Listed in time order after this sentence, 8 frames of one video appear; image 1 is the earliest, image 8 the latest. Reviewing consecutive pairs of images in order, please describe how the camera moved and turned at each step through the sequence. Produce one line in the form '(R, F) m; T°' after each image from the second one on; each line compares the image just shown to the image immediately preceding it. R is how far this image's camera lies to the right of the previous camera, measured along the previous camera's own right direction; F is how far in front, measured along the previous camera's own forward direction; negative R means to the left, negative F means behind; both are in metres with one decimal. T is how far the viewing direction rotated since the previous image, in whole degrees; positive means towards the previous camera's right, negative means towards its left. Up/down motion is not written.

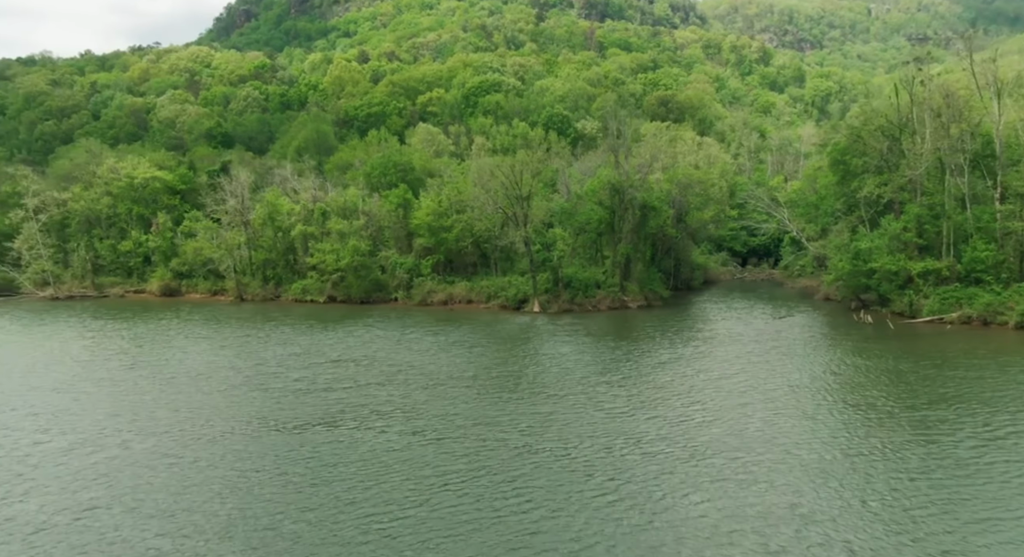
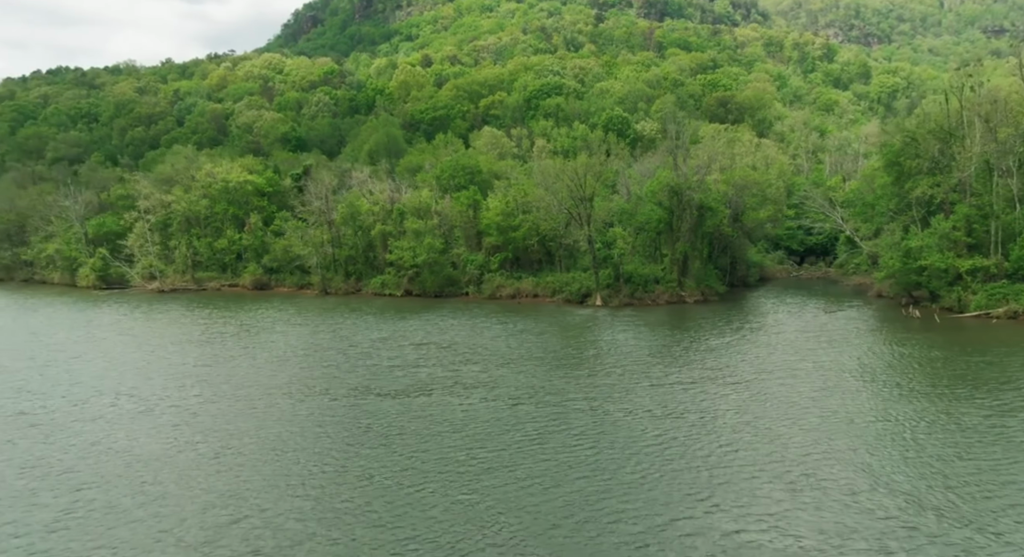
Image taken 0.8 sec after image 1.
(-0.6, -4.9) m; -4°
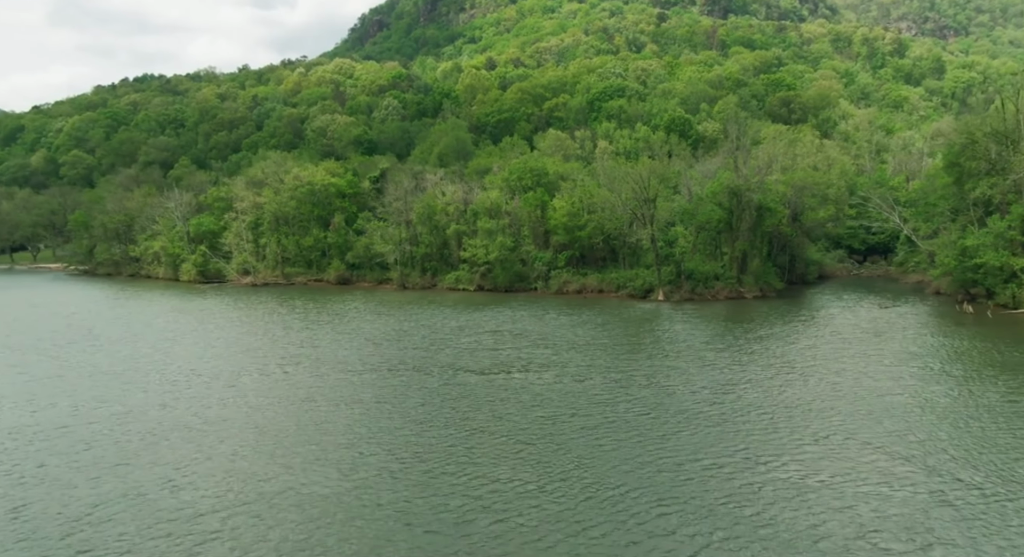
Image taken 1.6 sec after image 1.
(-0.6, -4.7) m; -4°
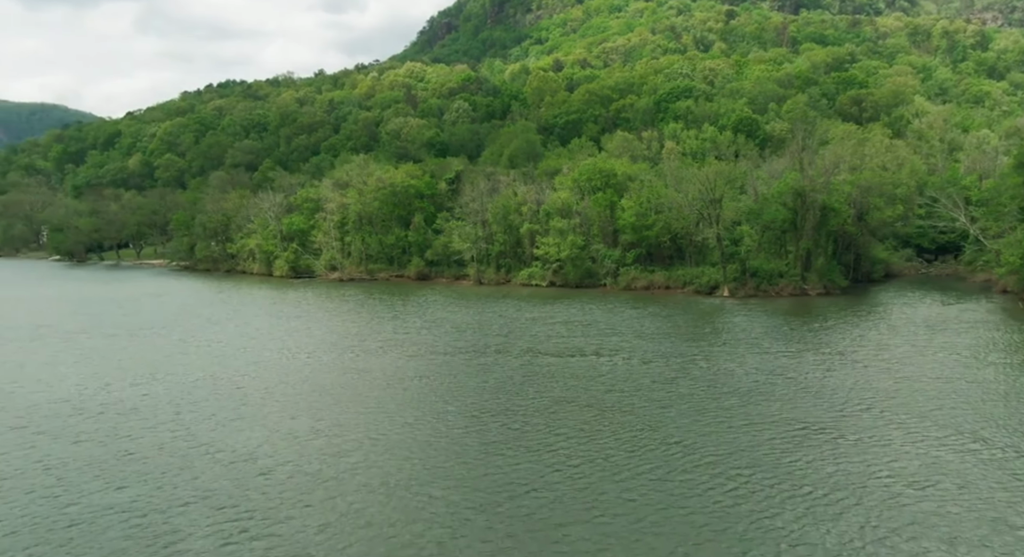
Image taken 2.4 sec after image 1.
(-0.6, -4.5) m; -5°
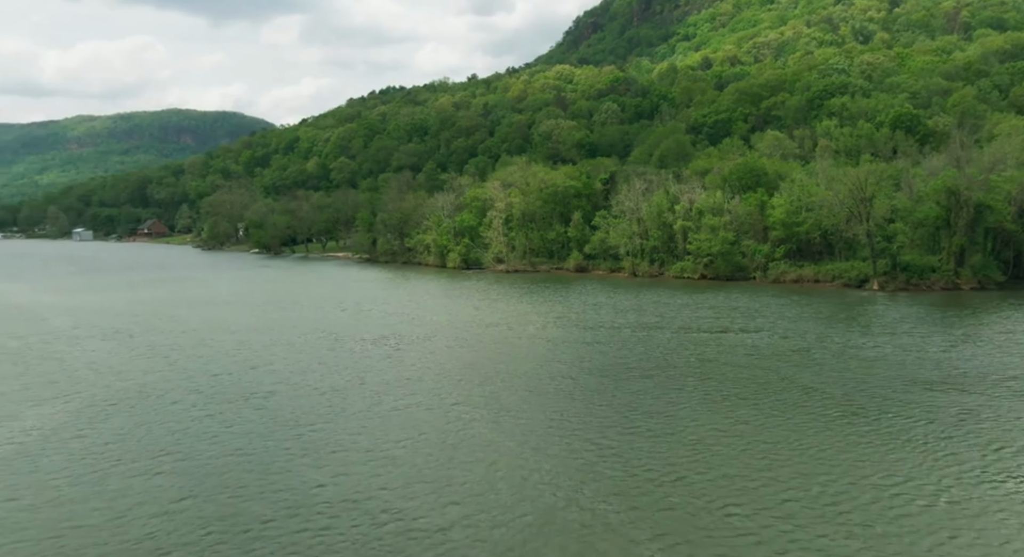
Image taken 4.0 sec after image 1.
(-1.1, -7.9) m; -10°
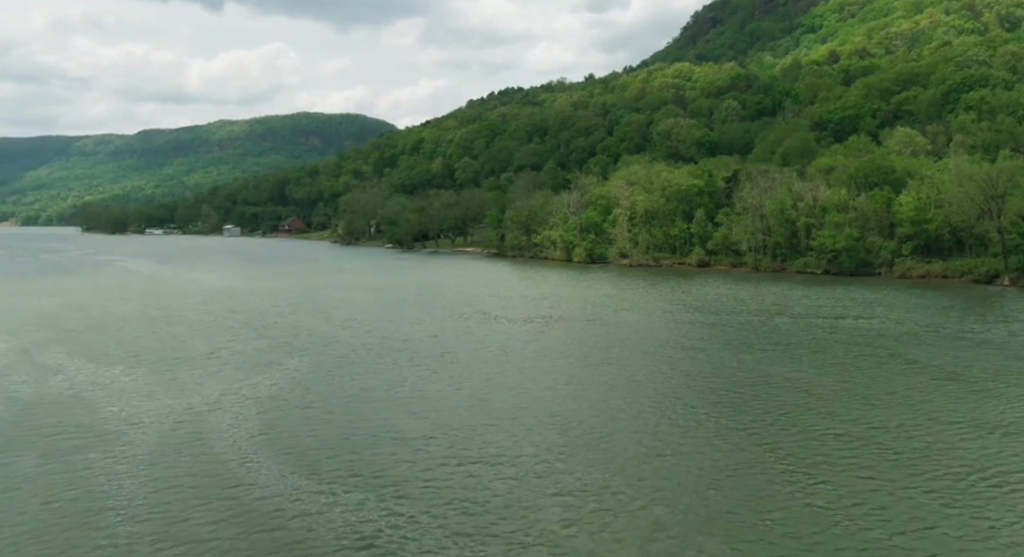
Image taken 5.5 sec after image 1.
(-1.2, -5.7) m; -8°
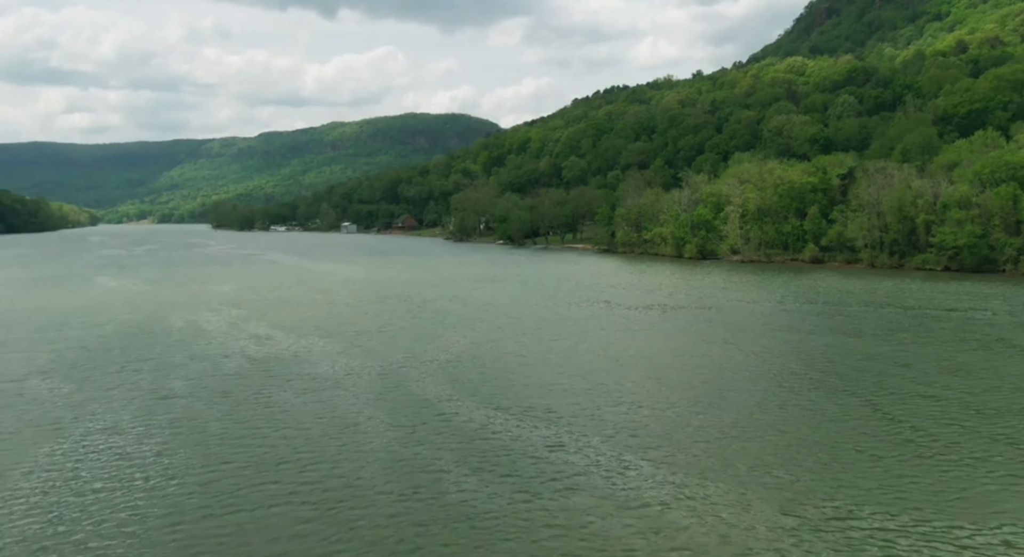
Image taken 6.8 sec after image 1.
(-1.1, -4.2) m; -7°
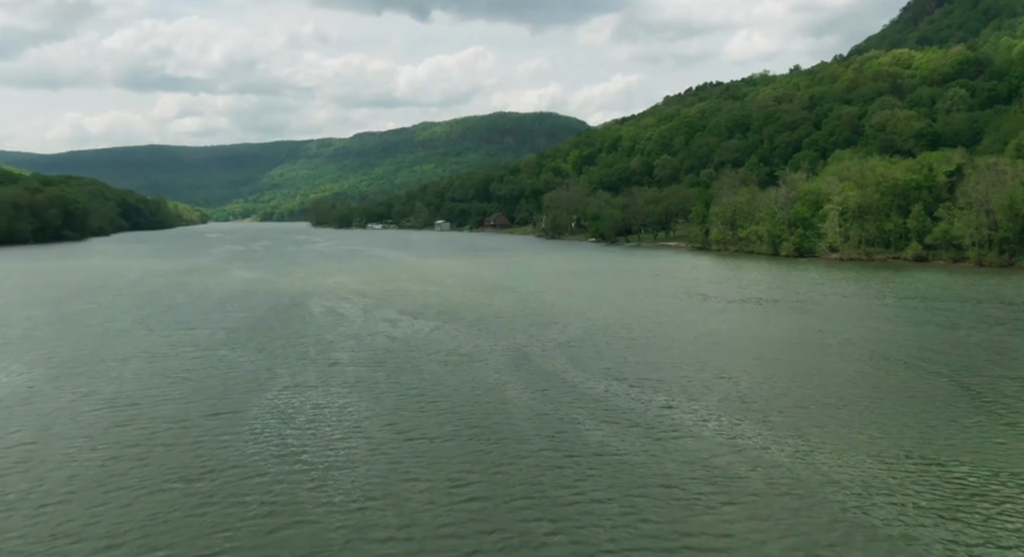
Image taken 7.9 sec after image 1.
(-0.8, -3.0) m; -6°
